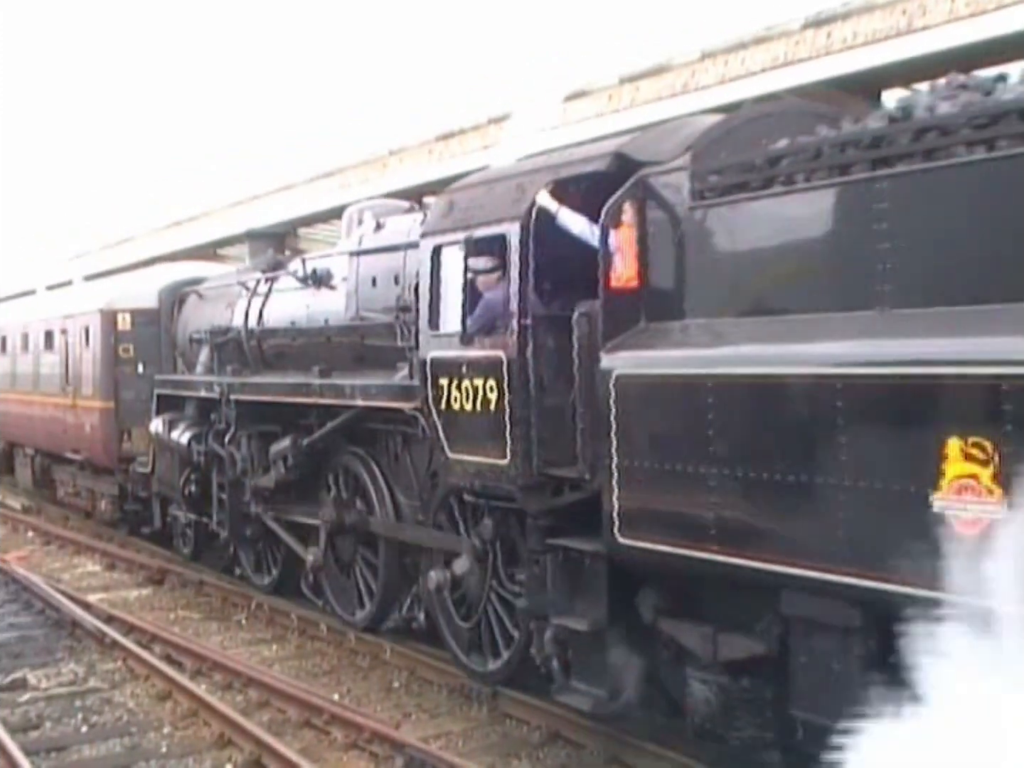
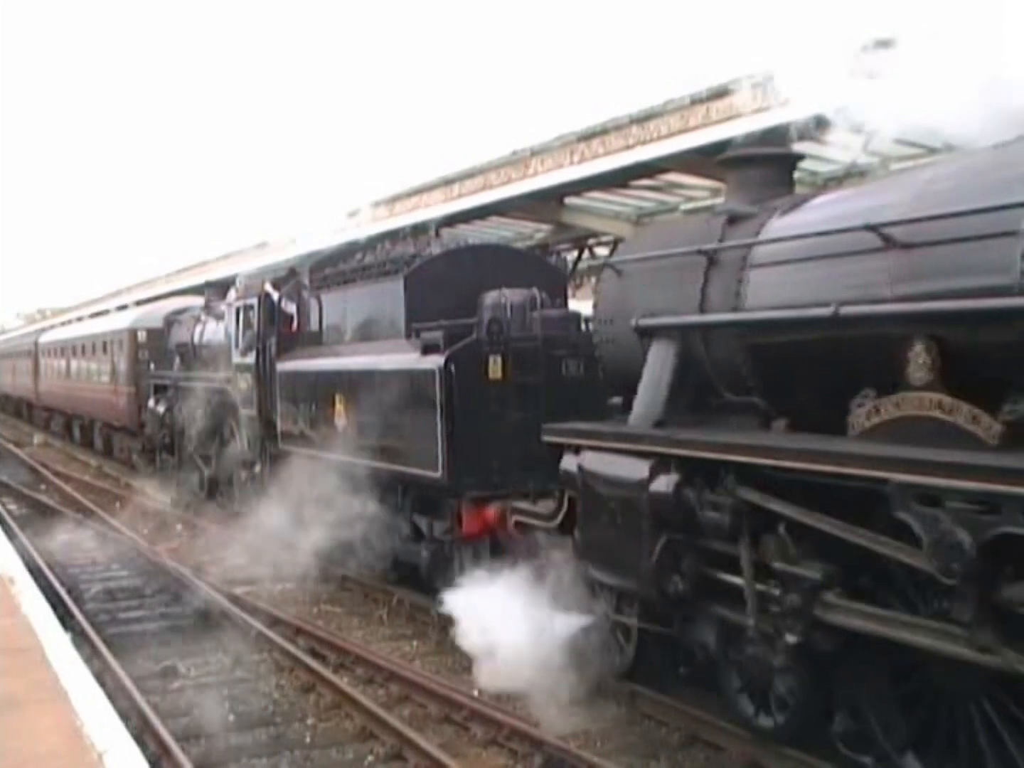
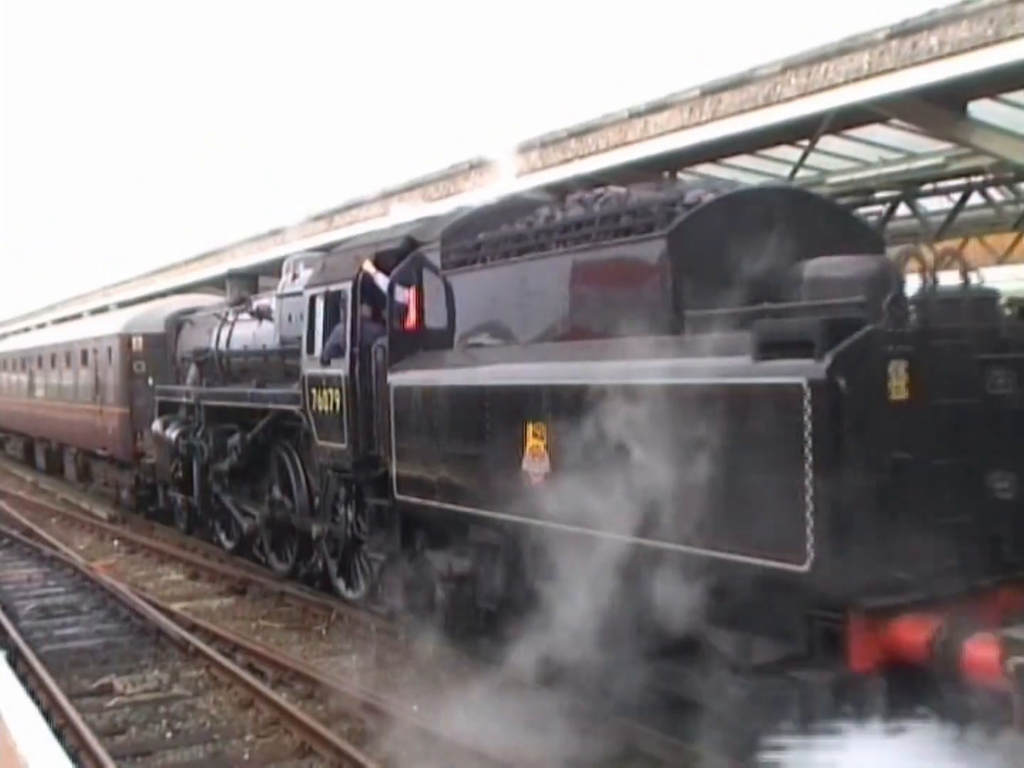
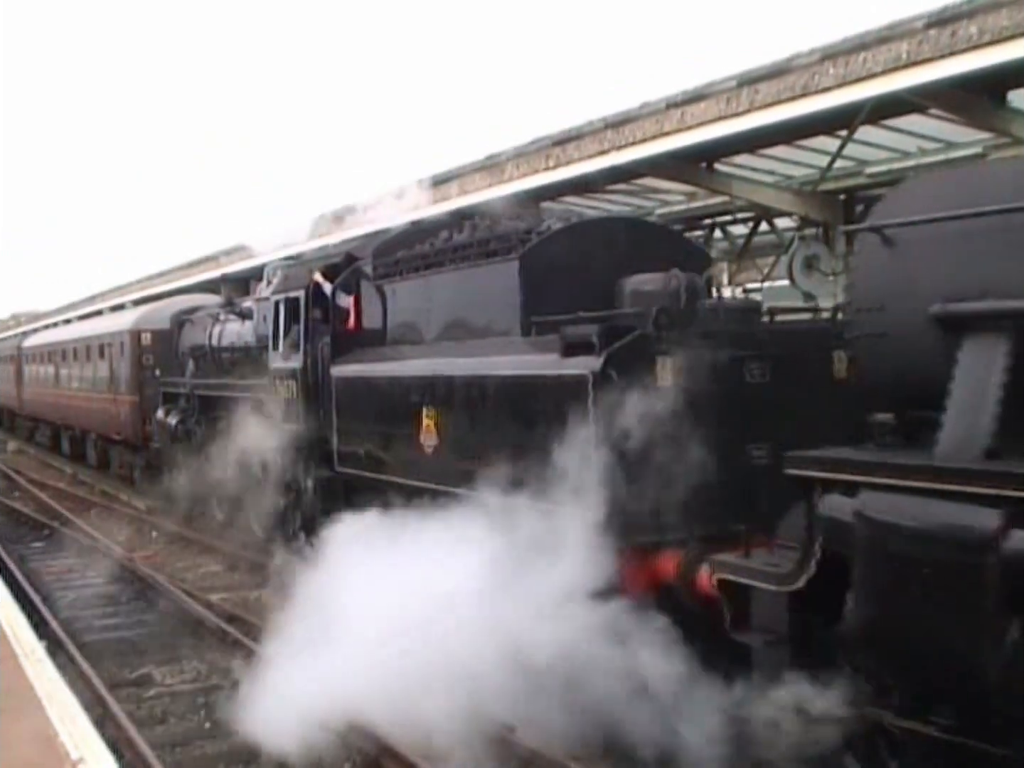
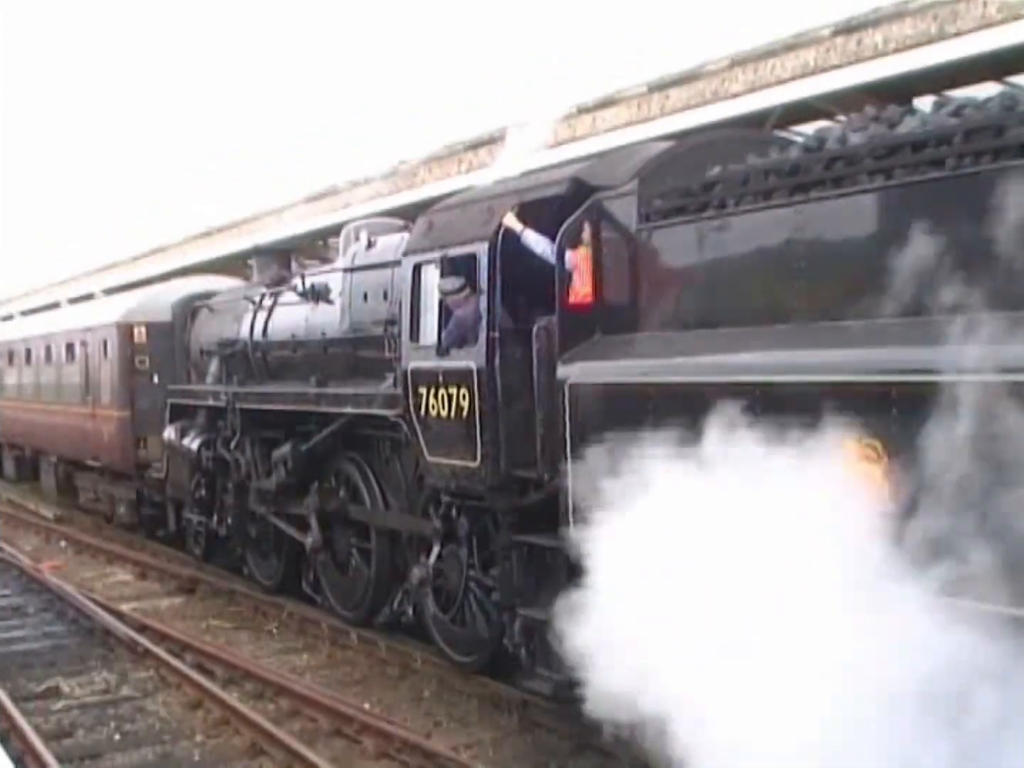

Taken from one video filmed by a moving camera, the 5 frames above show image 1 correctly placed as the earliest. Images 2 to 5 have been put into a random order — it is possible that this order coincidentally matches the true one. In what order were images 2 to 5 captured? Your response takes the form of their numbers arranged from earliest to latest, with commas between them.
5, 3, 4, 2
